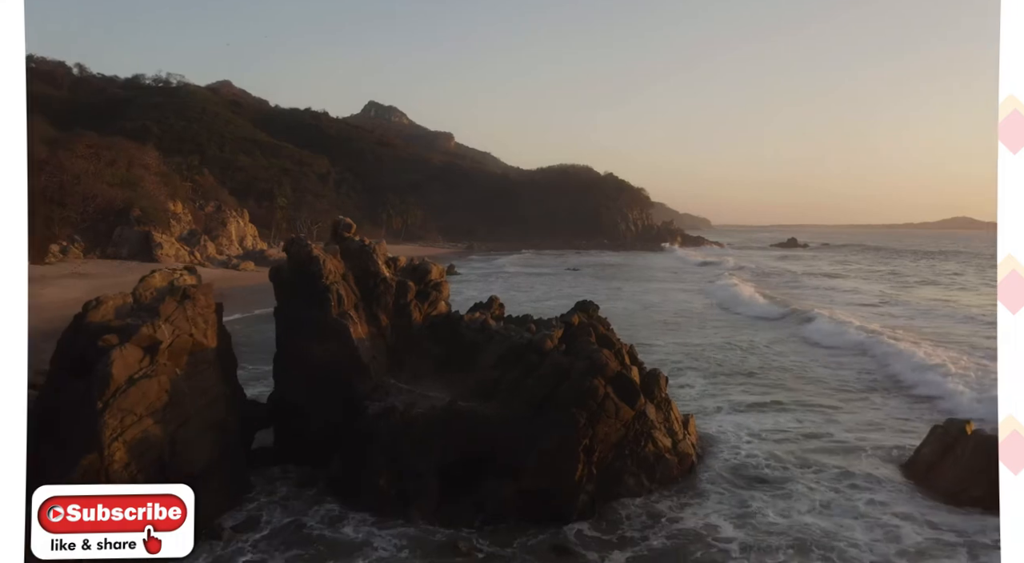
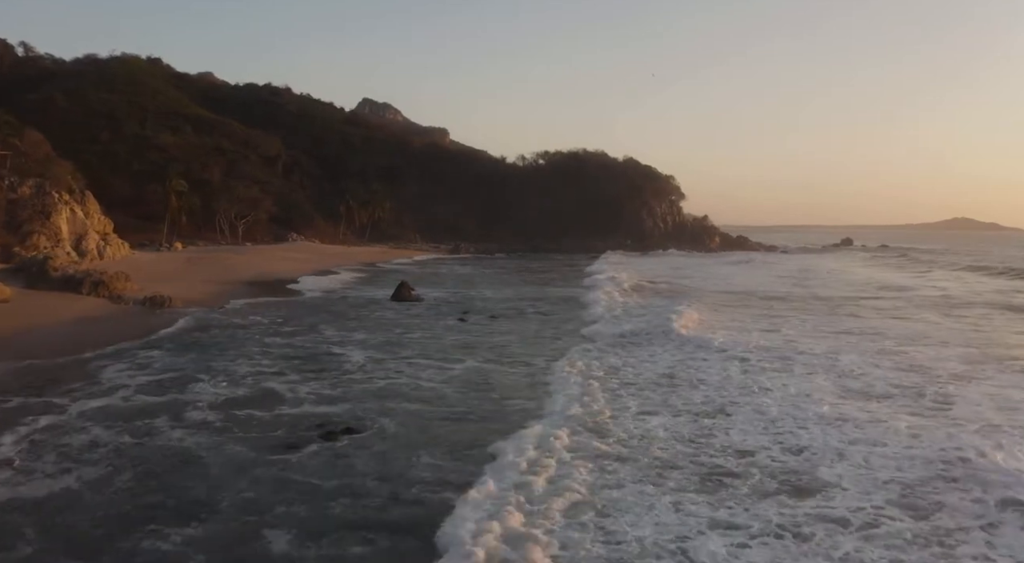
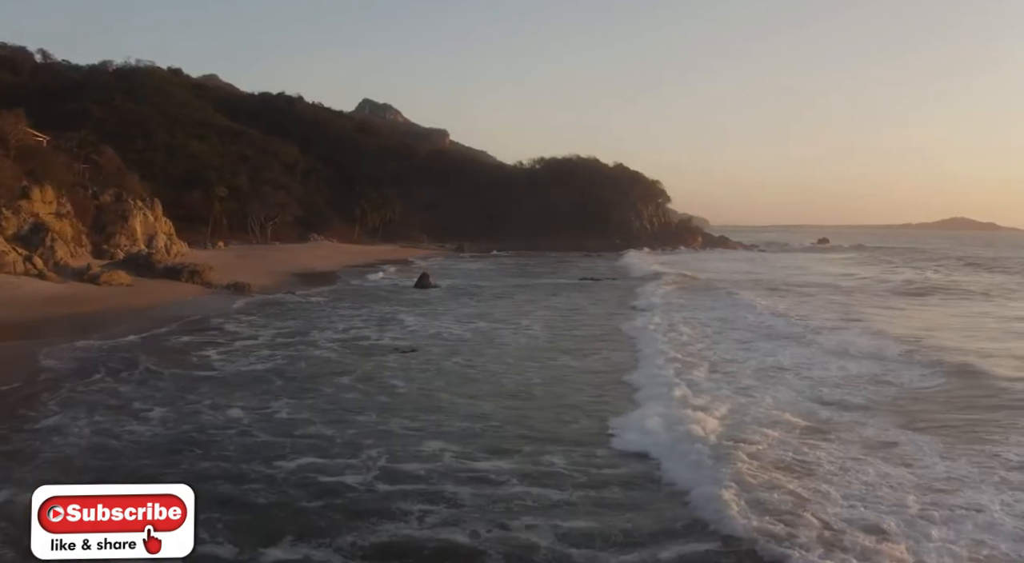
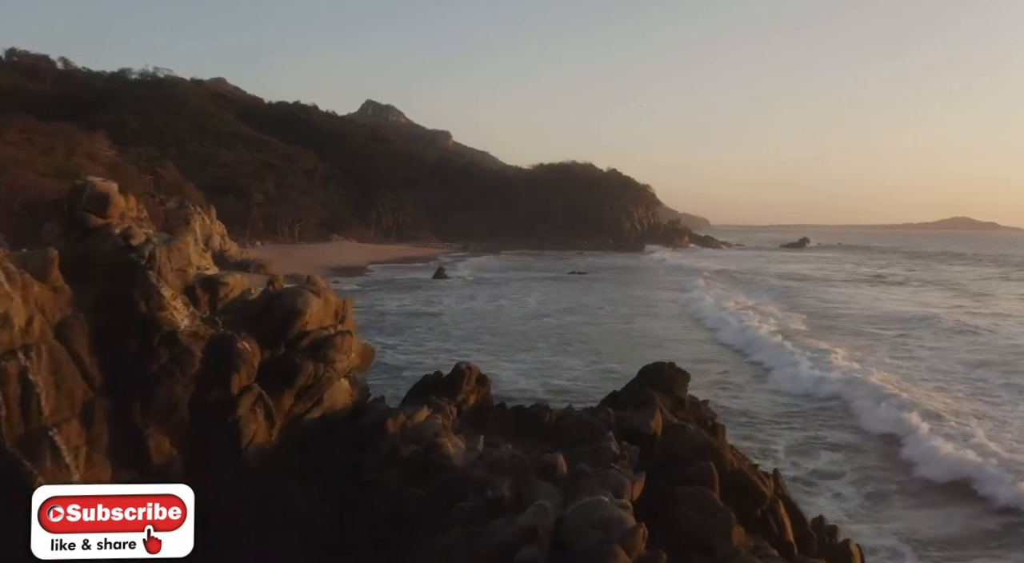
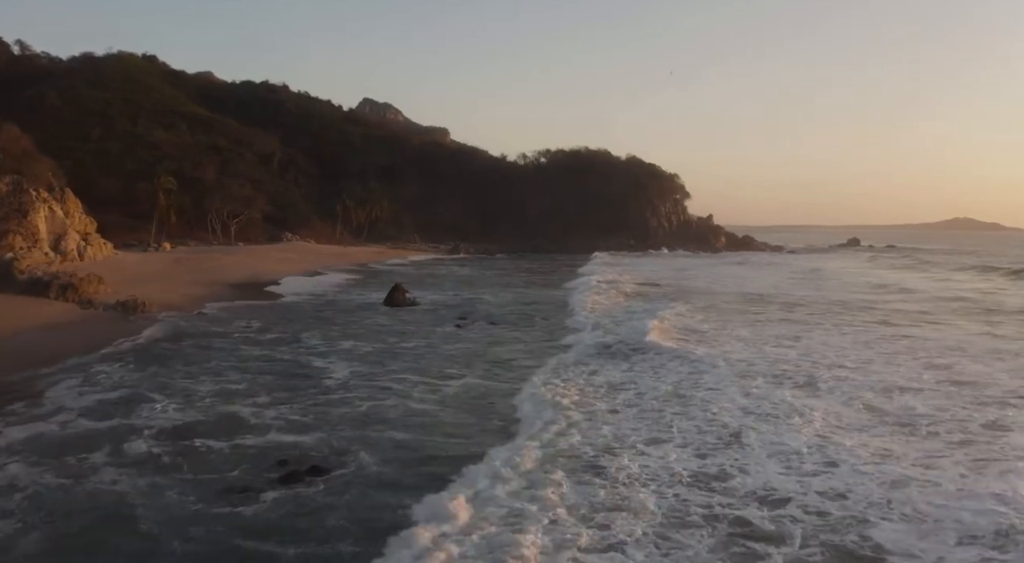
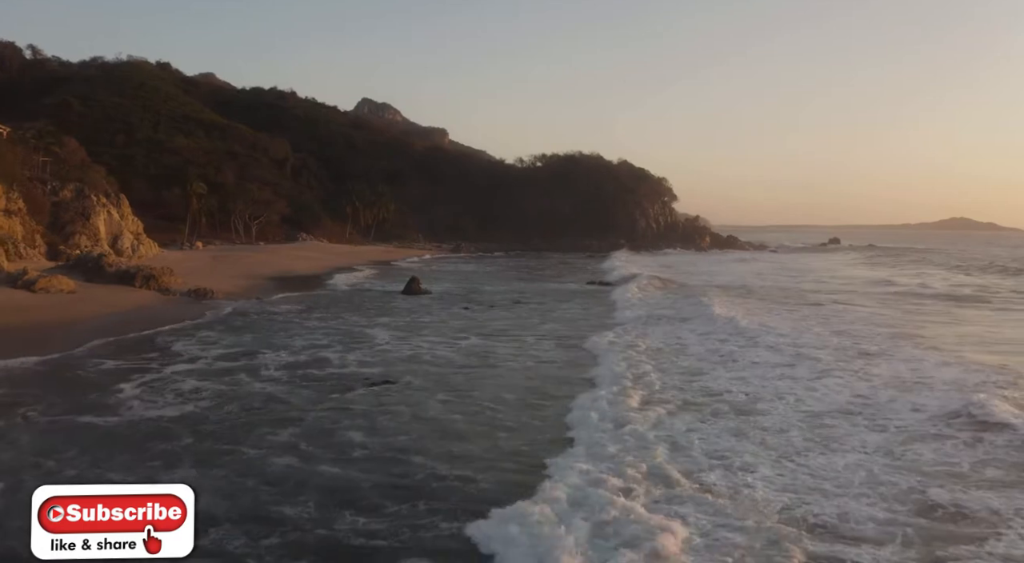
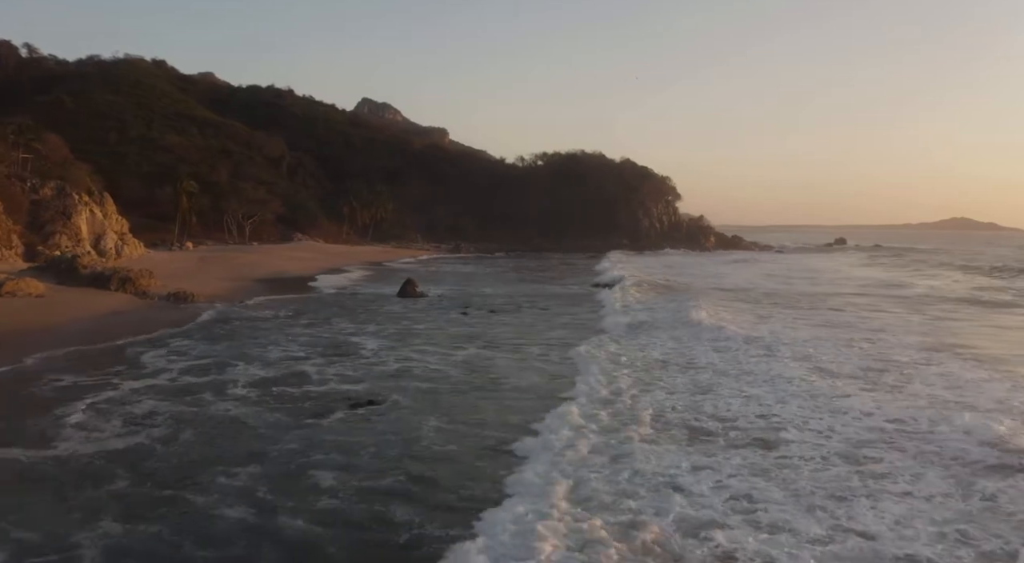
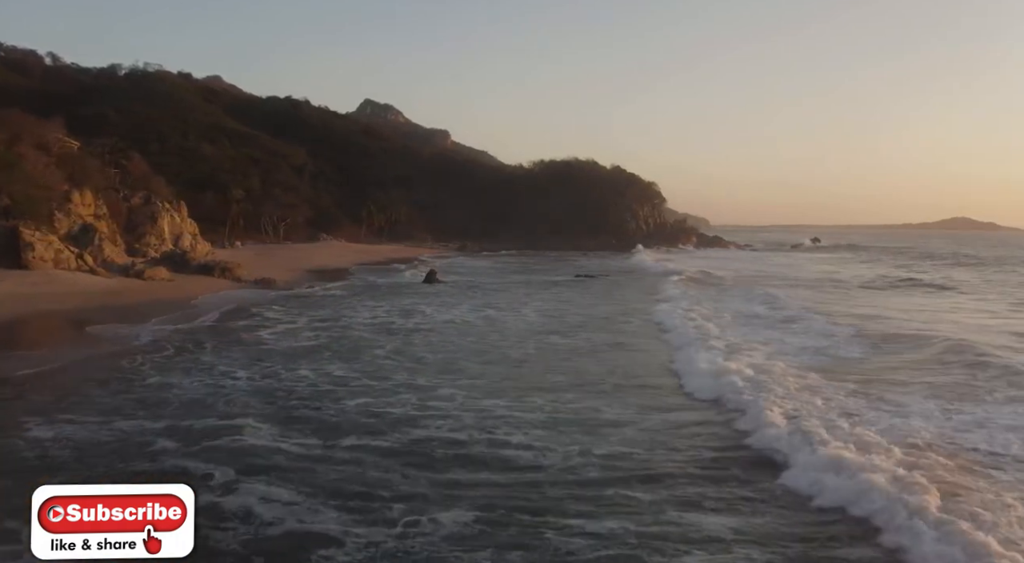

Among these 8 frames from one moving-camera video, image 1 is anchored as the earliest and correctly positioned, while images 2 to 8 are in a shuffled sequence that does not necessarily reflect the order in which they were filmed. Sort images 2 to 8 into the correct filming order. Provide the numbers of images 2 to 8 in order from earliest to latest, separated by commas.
4, 8, 3, 6, 7, 2, 5
